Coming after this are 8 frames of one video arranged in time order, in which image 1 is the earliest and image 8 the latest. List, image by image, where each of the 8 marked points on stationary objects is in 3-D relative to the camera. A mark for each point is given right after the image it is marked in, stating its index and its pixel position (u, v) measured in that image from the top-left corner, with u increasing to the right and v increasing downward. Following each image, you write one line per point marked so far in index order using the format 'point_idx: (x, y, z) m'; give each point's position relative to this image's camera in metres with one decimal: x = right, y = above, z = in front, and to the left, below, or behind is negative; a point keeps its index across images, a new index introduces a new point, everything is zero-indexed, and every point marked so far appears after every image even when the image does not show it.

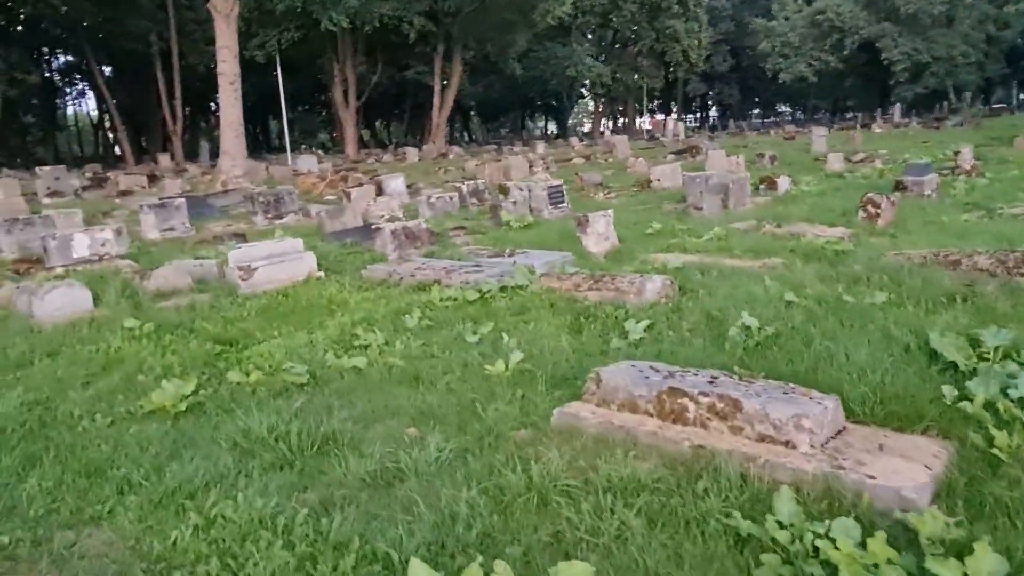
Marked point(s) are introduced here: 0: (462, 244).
0: (-0.6, +0.6, +9.7) m
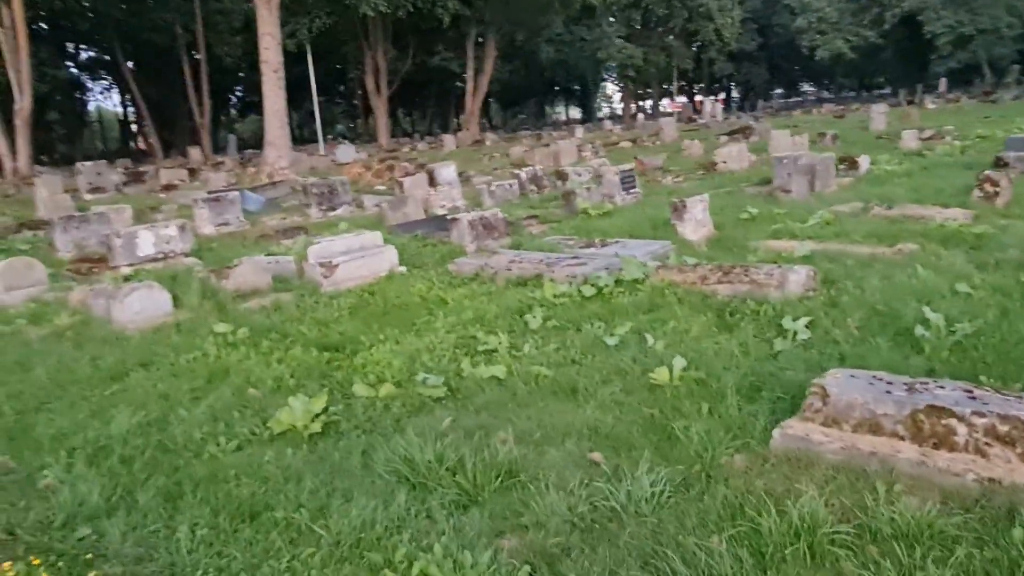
0: (+0.4, +0.7, +9.1) m
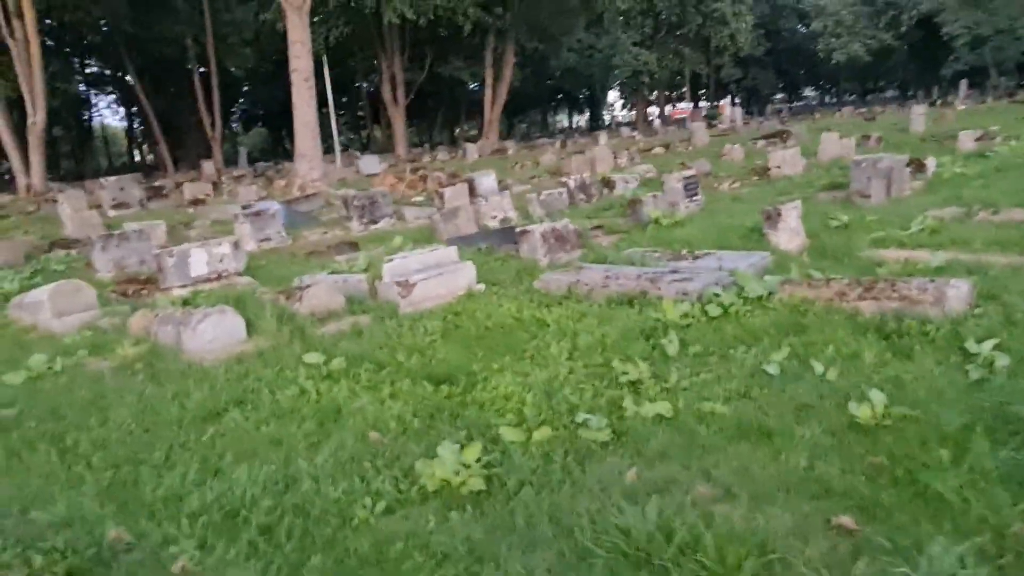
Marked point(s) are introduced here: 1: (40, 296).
0: (+1.2, +0.5, +8.6) m
1: (-4.4, -0.1, +6.9) m
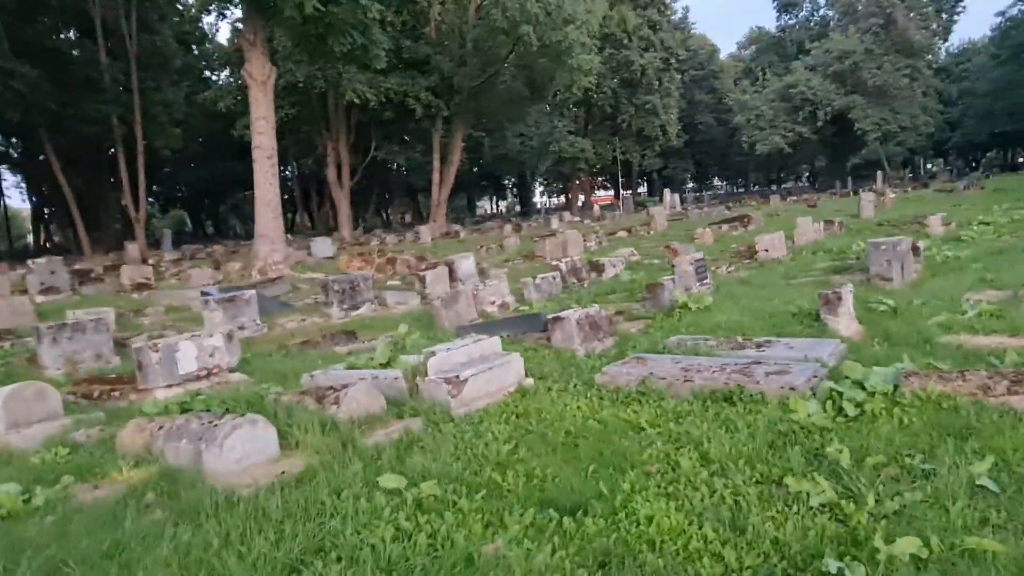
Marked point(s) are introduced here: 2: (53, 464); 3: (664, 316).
0: (+1.5, -0.5, +7.9) m
1: (-3.9, -0.9, +5.6) m
2: (-3.0, -1.1, +4.7) m
3: (+1.7, -0.3, +8.5) m
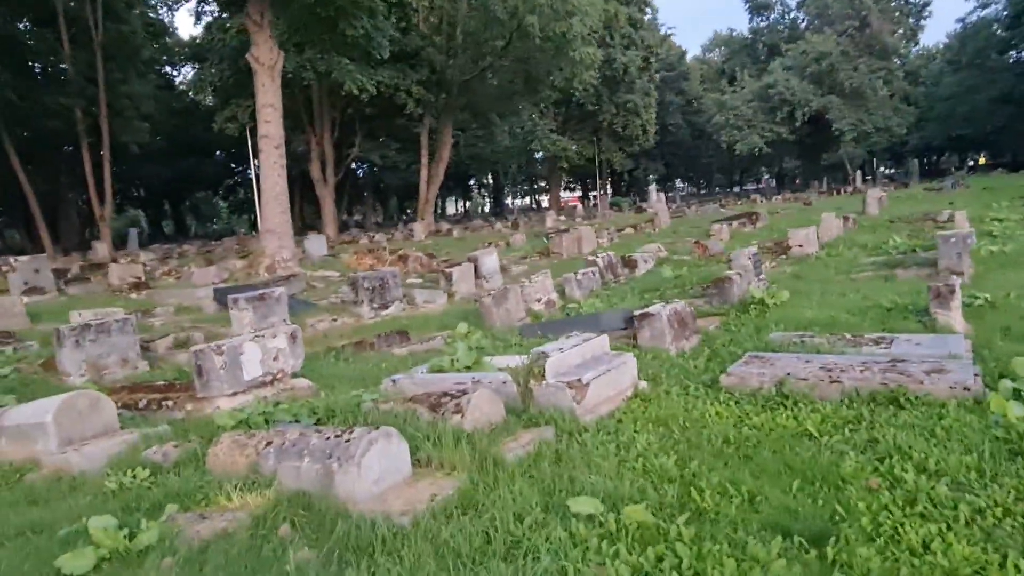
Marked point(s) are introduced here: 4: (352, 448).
0: (+2.2, -0.4, +7.4) m
1: (-3.0, -0.8, +4.8) m
2: (-2.0, -1.1, +4.0) m
3: (+2.5, -0.3, +8.0) m
4: (-0.8, -0.8, +3.7) m
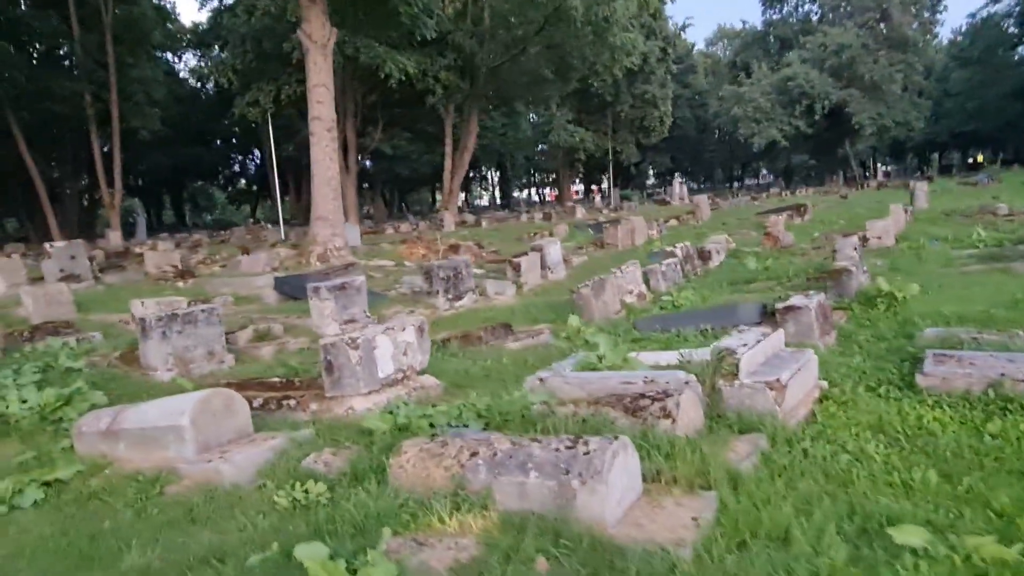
0: (+3.3, -0.3, +6.8) m
1: (-1.9, -0.7, +4.2) m
2: (-0.9, -1.0, +3.4) m
3: (+3.6, -0.2, +7.4) m
4: (+0.4, -0.7, +3.1) m
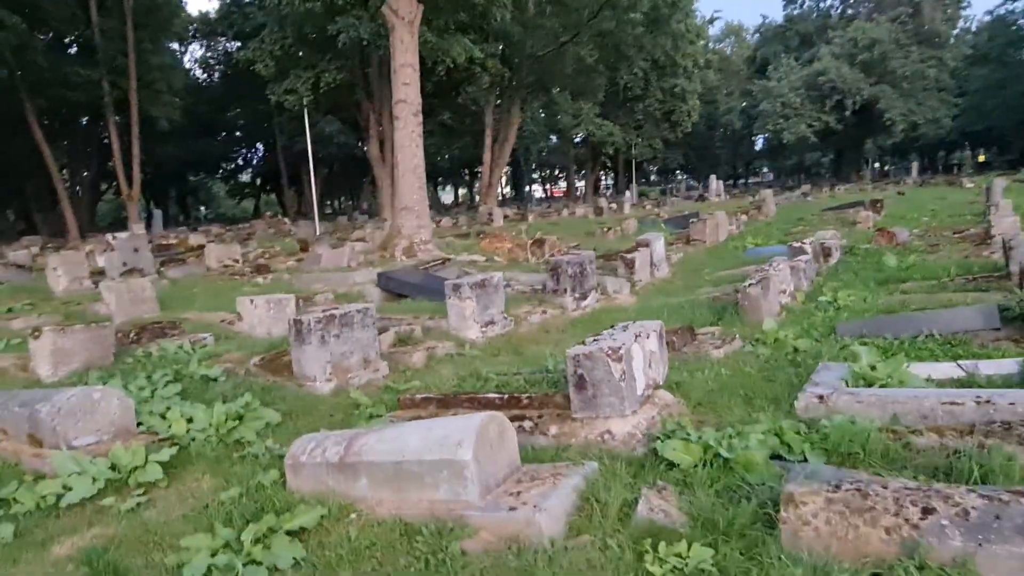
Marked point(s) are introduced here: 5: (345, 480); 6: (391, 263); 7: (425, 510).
0: (+4.9, -0.4, +6.0) m
1: (-0.3, -0.7, +3.3) m
2: (+0.7, -1.0, +2.5) m
3: (+5.2, -0.2, +6.6) m
4: (+2.0, -0.7, +2.3) m
5: (-0.8, -0.9, +3.6) m
6: (-1.8, +0.4, +10.8) m
7: (-0.4, -1.0, +3.3) m
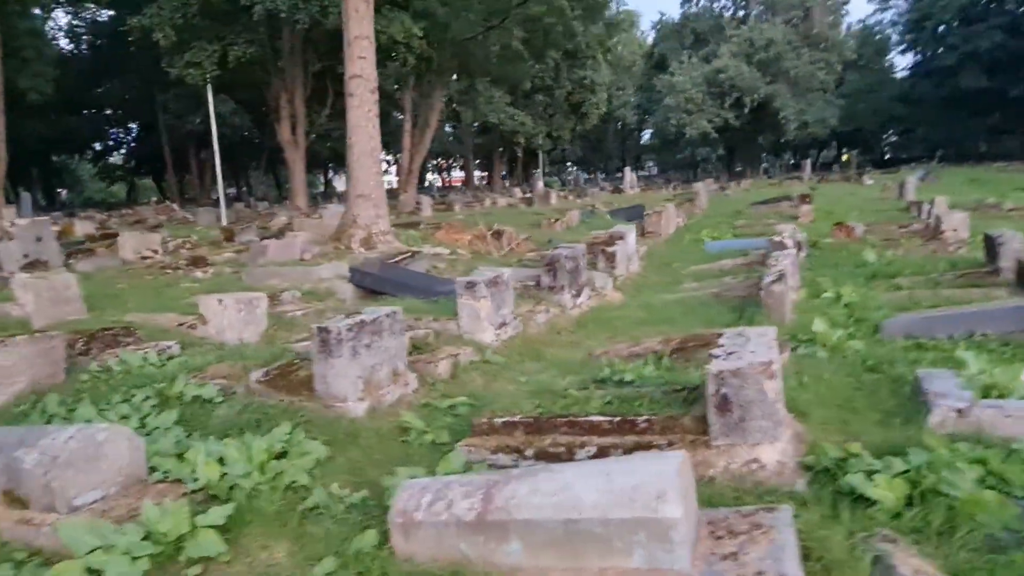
0: (+5.2, -0.3, +6.0) m
1: (+0.5, -0.7, +2.6) m
2: (+1.6, -1.0, +2.0) m
3: (+5.4, -0.2, +6.6) m
4: (+2.9, -0.8, +1.9) m
5: (-0.1, -1.0, +2.8) m
6: (-2.1, +0.4, +9.8) m
7: (+0.4, -1.0, +2.5) m
